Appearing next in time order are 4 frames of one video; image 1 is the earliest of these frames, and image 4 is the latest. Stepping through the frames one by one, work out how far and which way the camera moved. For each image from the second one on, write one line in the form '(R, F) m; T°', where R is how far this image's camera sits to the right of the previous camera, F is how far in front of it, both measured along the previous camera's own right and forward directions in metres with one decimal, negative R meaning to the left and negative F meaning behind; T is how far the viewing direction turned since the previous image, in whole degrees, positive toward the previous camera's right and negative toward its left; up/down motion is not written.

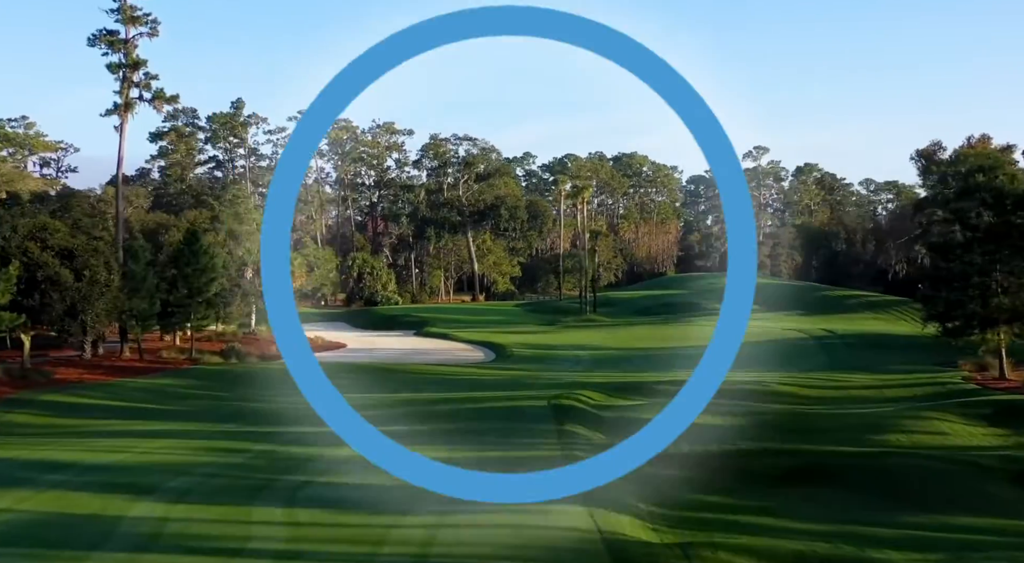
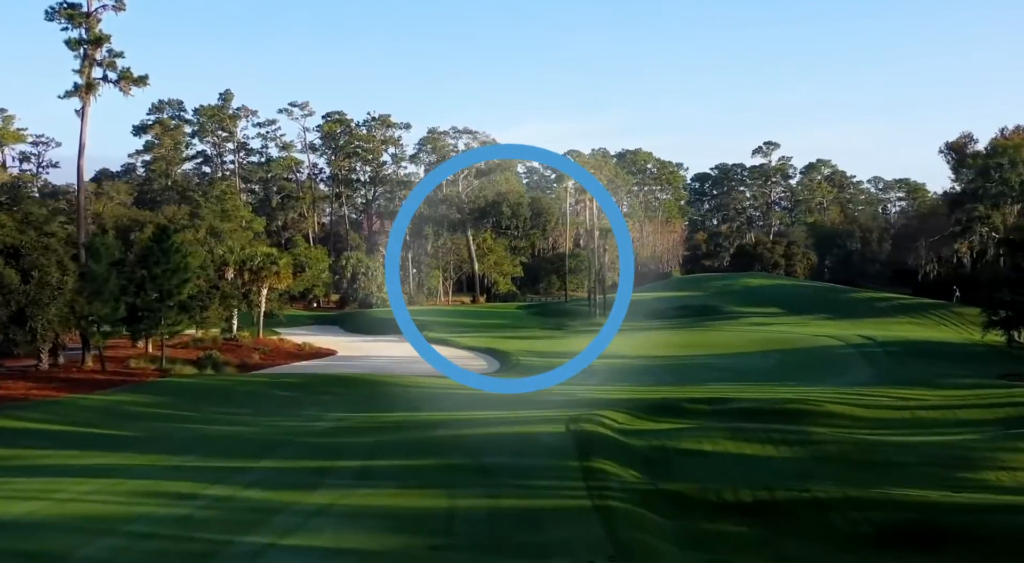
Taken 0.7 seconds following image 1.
(-0.2, +4.4) m; 0°
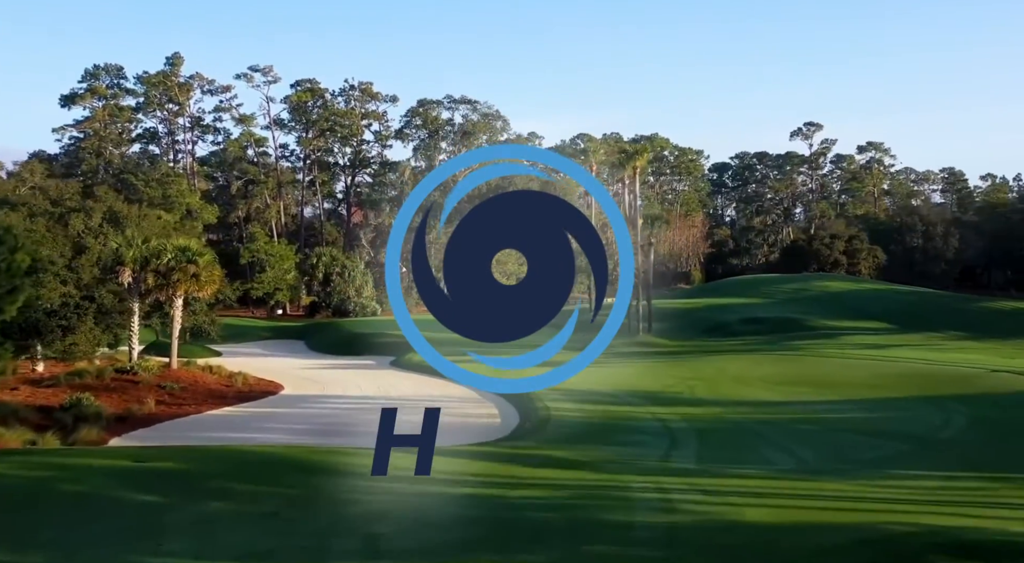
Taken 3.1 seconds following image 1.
(-0.6, +15.1) m; 0°
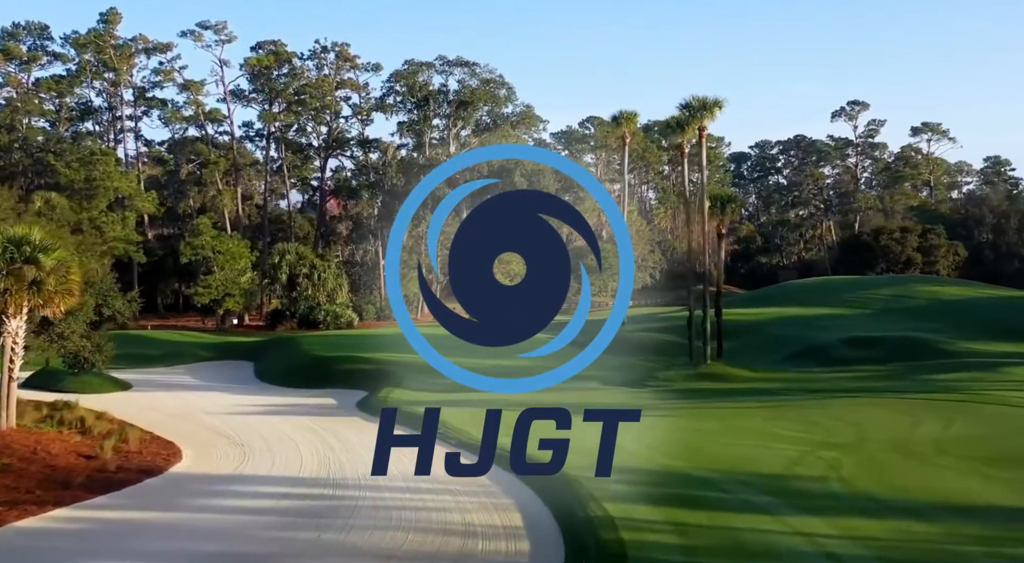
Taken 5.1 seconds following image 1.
(-0.5, +12.9) m; 0°
